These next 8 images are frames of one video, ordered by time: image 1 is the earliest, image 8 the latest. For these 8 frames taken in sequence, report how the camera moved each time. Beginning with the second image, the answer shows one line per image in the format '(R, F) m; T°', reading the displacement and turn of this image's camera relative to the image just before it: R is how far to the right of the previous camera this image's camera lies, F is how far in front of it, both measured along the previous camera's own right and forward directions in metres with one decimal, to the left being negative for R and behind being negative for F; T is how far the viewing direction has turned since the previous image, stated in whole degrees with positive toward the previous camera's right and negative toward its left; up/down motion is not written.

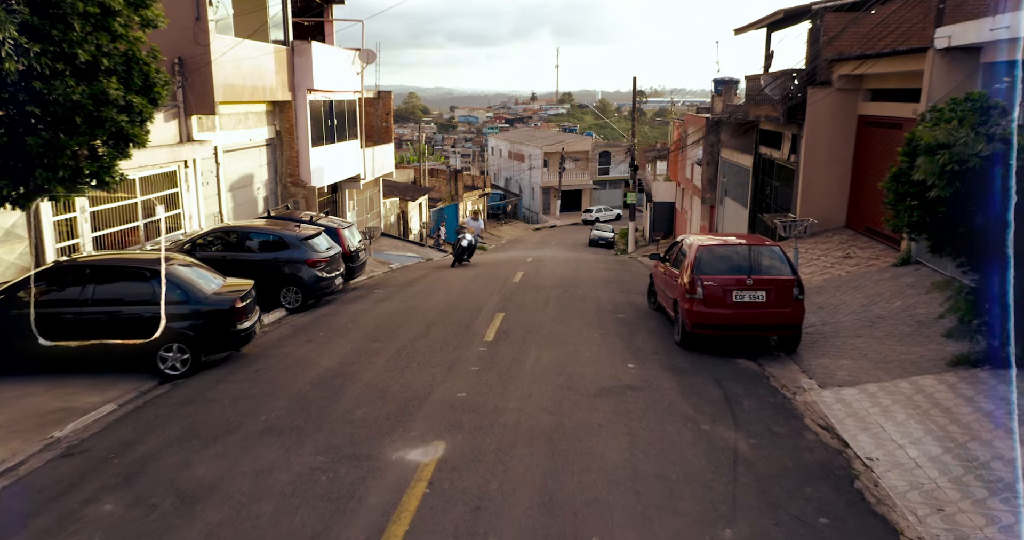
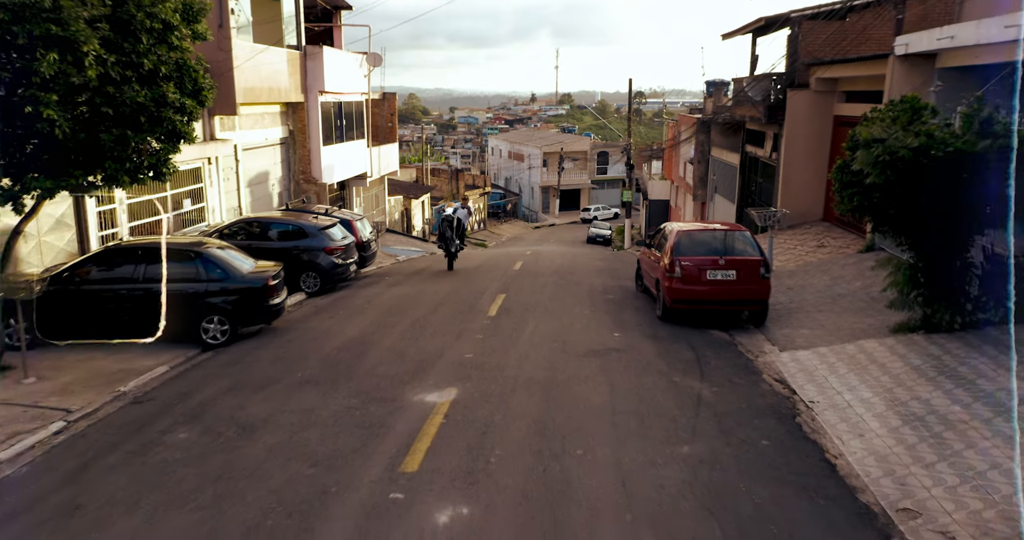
(0.0, -1.3) m; 0°
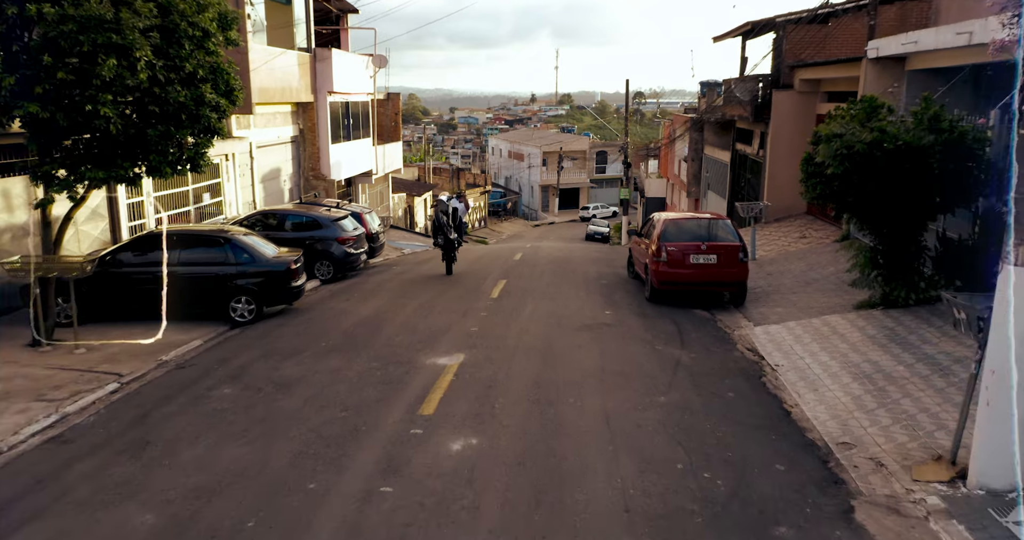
(0.0, -1.1) m; 0°
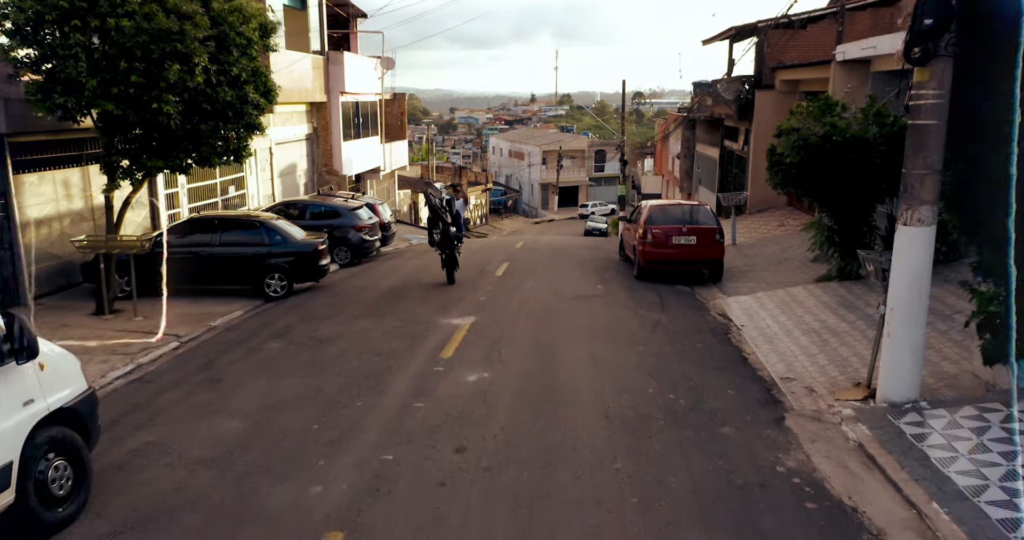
(0.0, -1.5) m; 0°
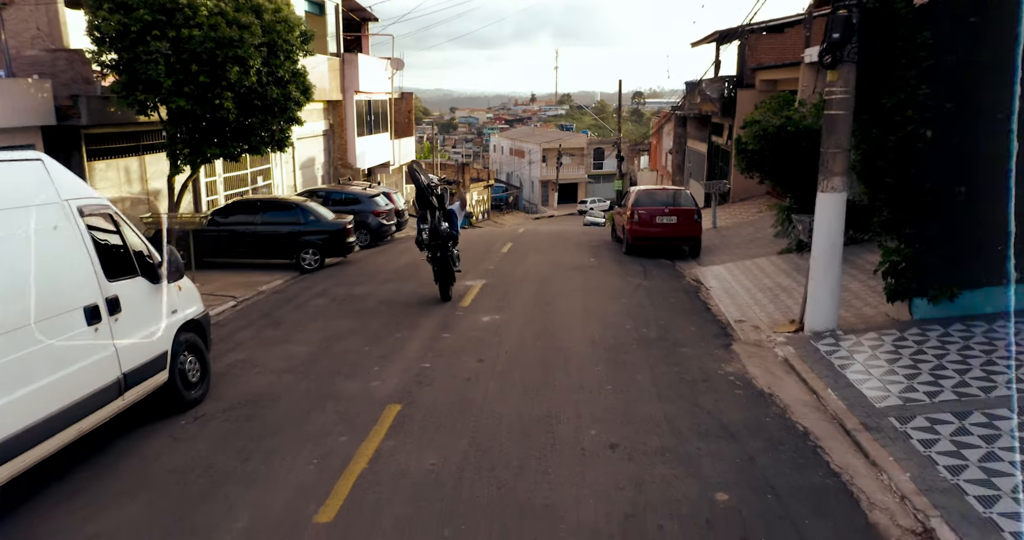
(-0.1, -2.0) m; 0°
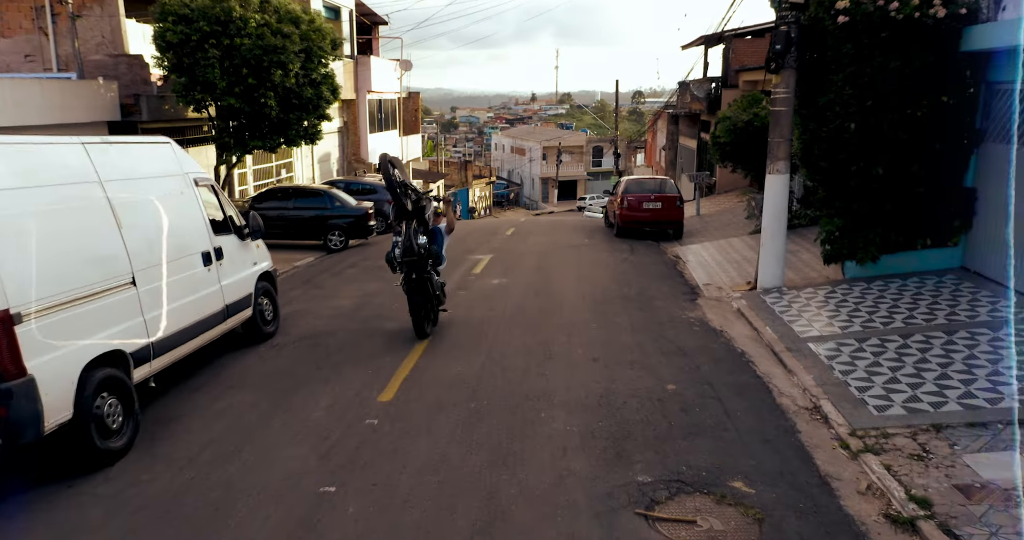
(-0.1, -2.0) m; 0°
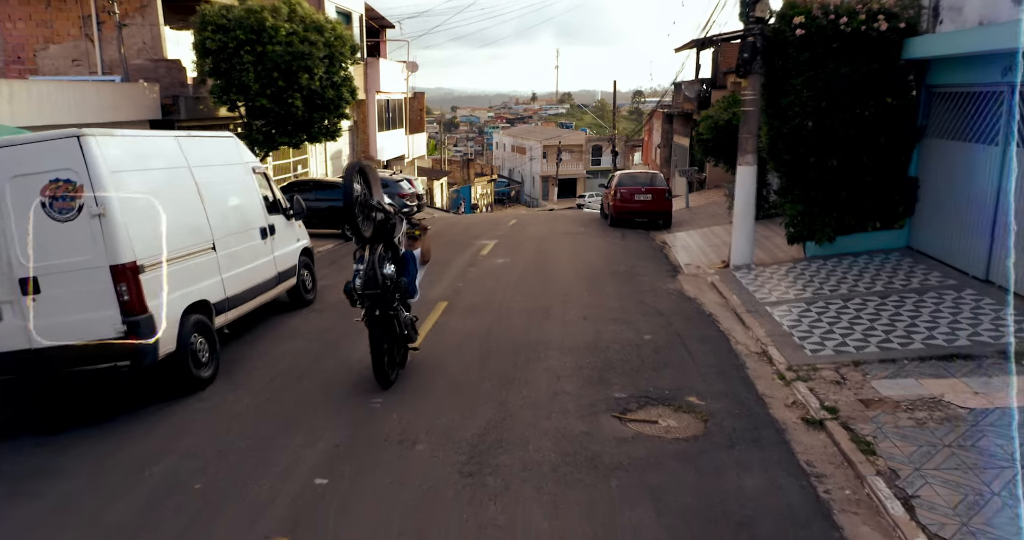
(-0.1, -1.6) m; 0°
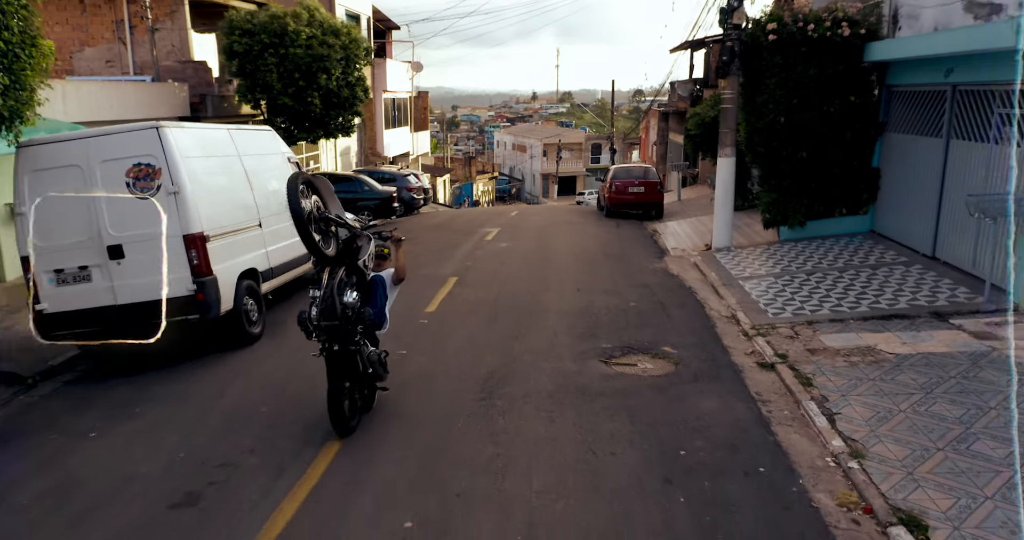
(0.0, -1.3) m; 0°
